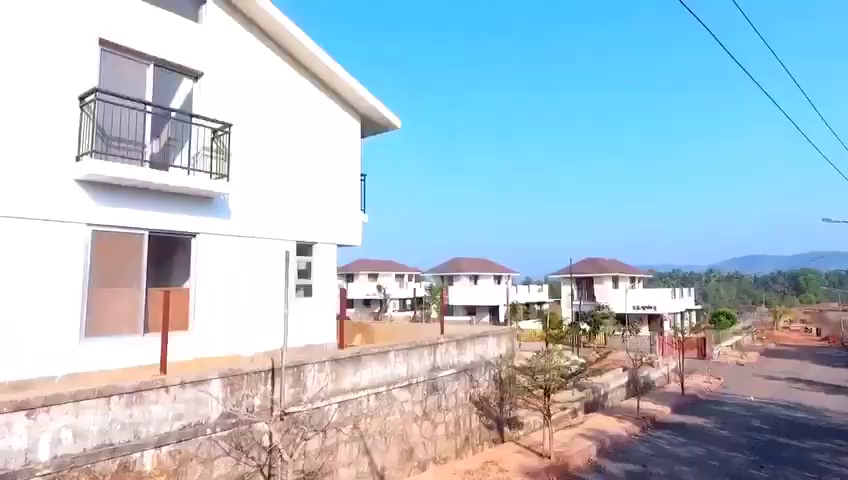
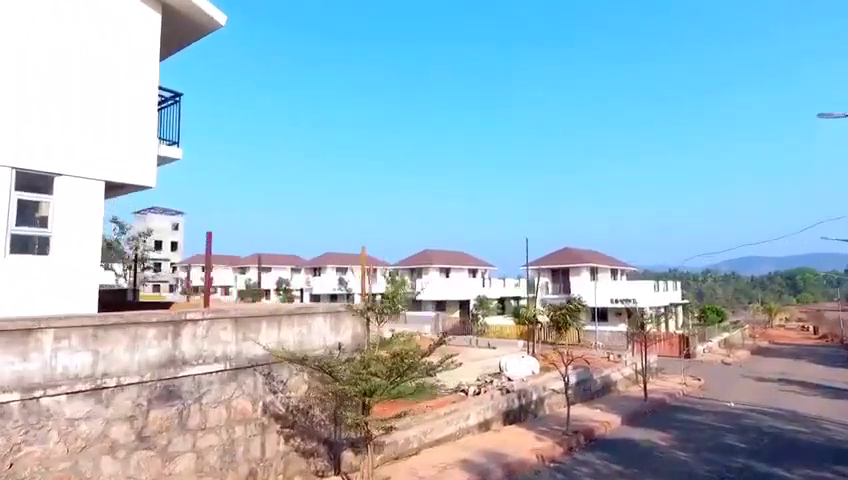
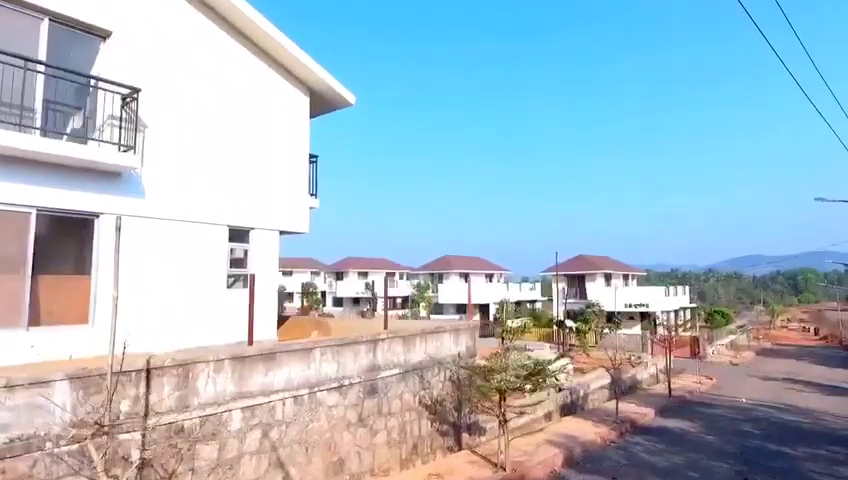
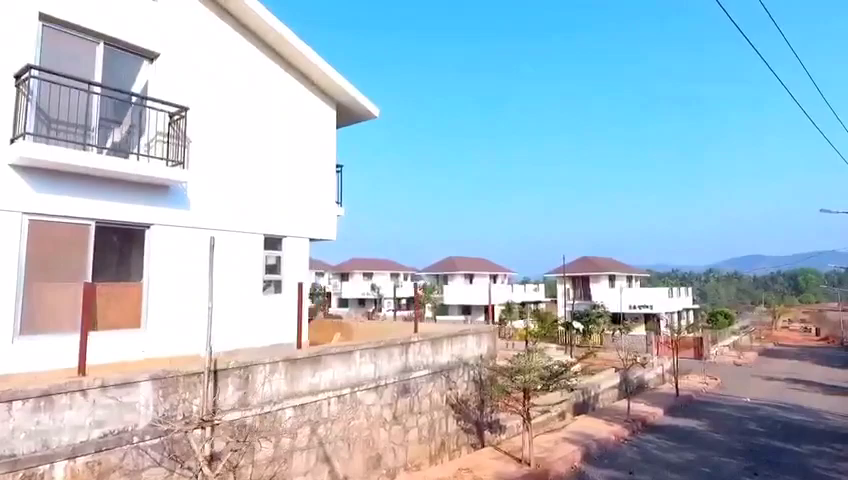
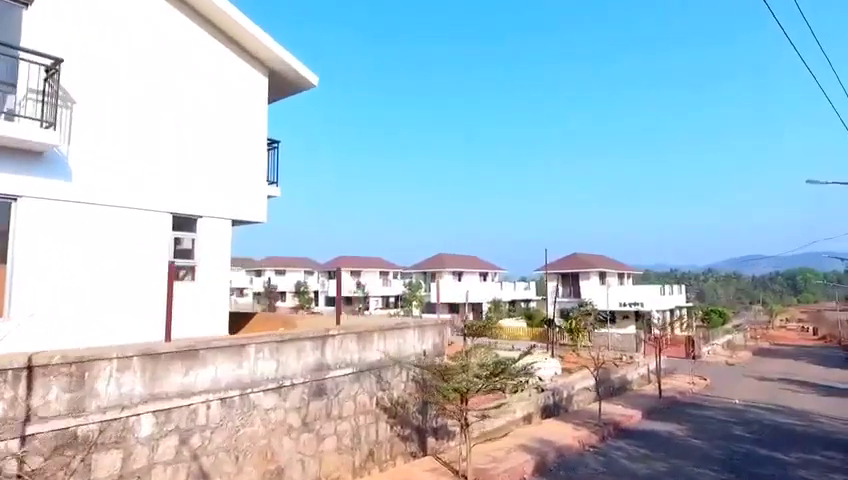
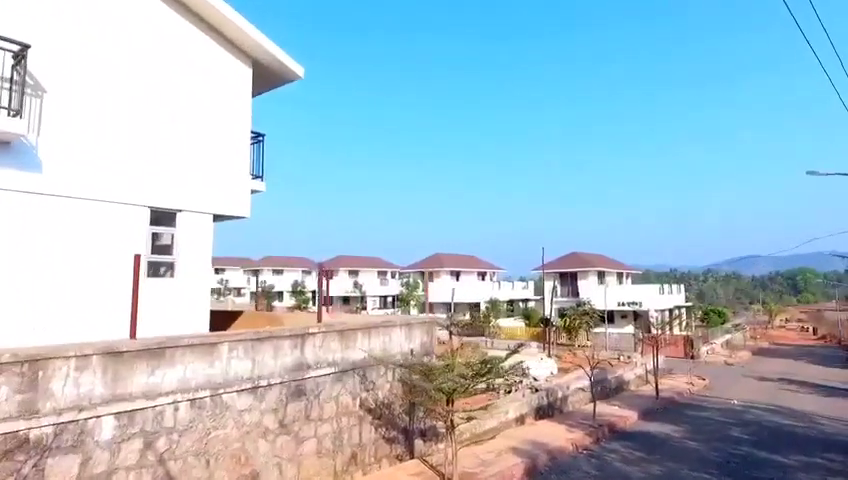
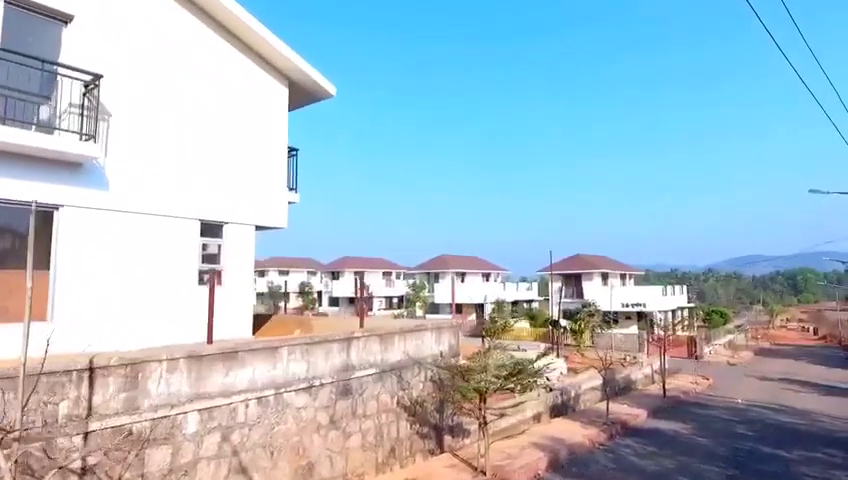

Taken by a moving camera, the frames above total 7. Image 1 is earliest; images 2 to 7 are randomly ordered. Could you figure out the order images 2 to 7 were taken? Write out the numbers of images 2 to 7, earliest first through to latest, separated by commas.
4, 3, 7, 5, 6, 2
